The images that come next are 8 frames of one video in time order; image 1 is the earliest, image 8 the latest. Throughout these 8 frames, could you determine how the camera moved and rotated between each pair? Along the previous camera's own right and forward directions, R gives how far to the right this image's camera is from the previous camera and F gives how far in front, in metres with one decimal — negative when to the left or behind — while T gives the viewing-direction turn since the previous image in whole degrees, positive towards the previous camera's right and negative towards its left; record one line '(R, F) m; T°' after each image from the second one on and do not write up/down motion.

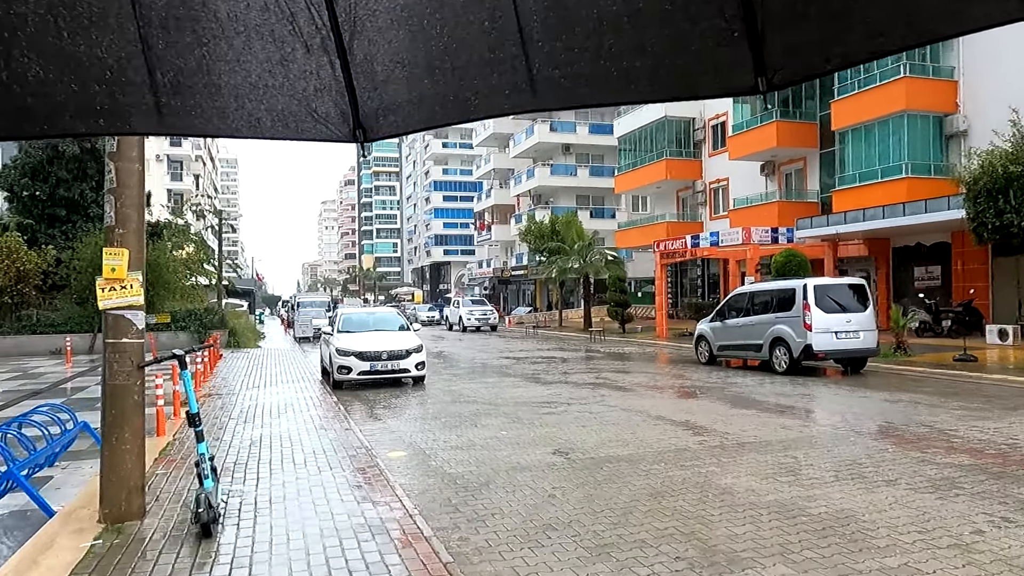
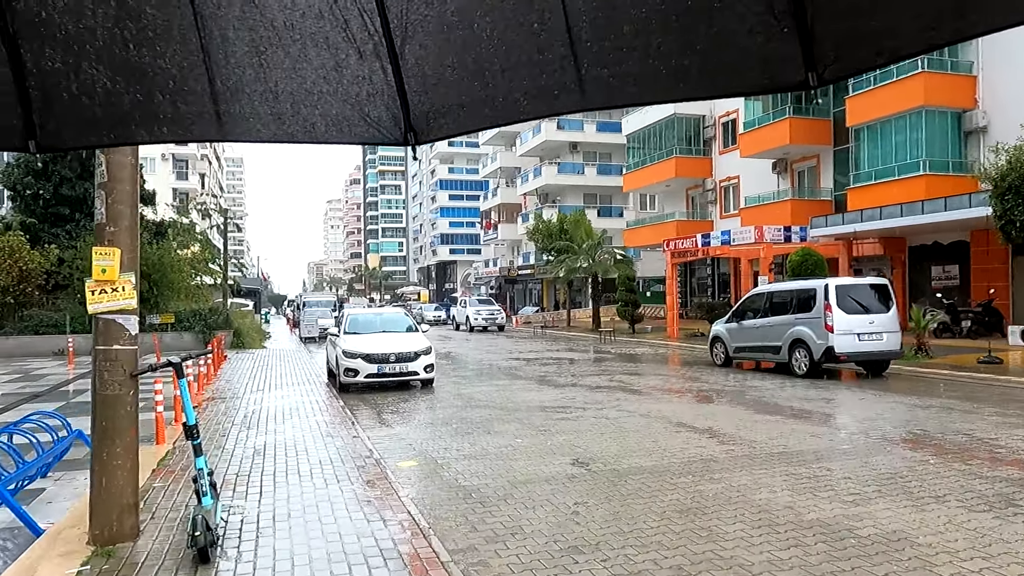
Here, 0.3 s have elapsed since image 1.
(-0.1, +0.4) m; 0°
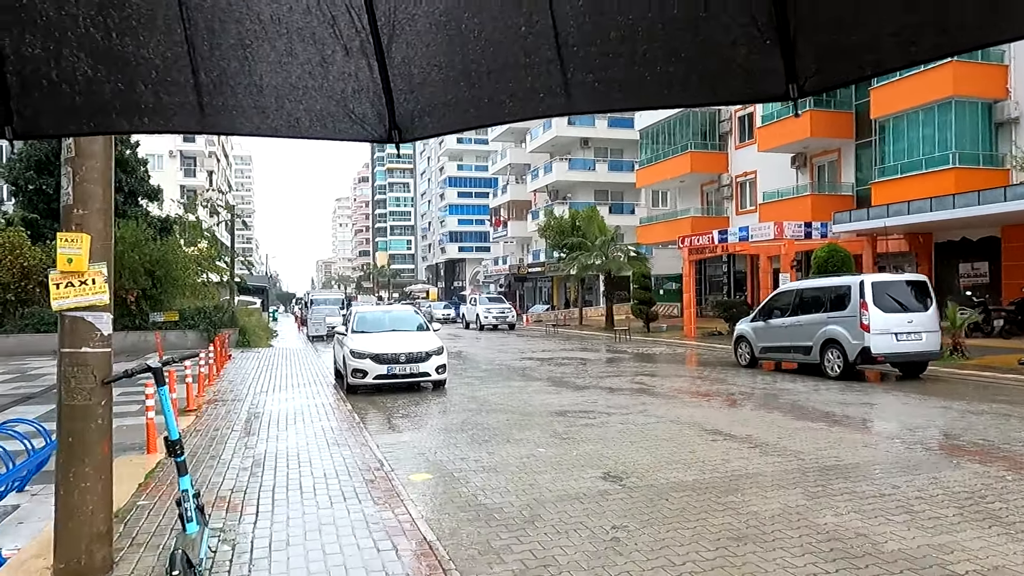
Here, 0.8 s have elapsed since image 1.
(-0.2, +0.8) m; -1°
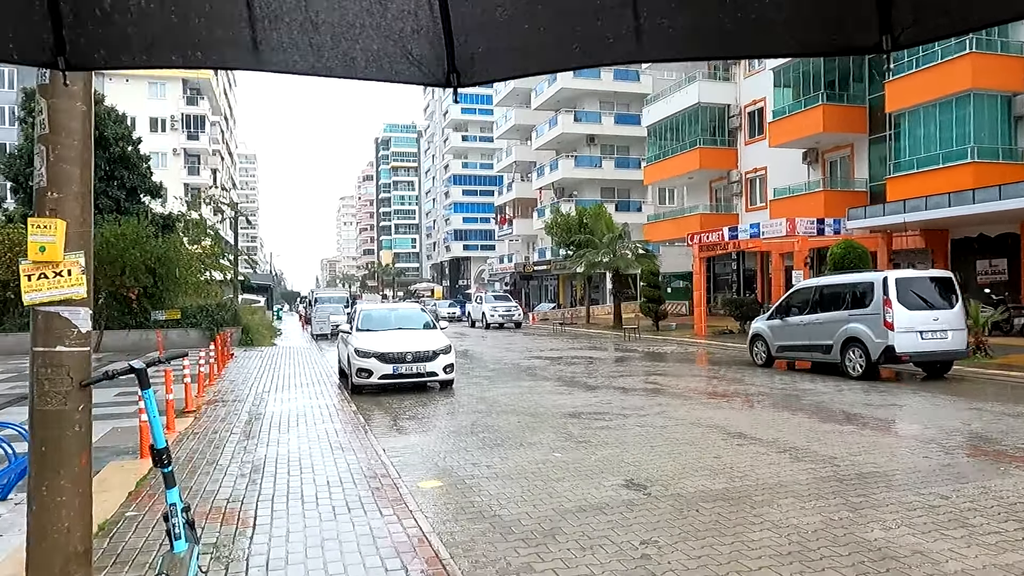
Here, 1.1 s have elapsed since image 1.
(-0.1, +0.5) m; 0°
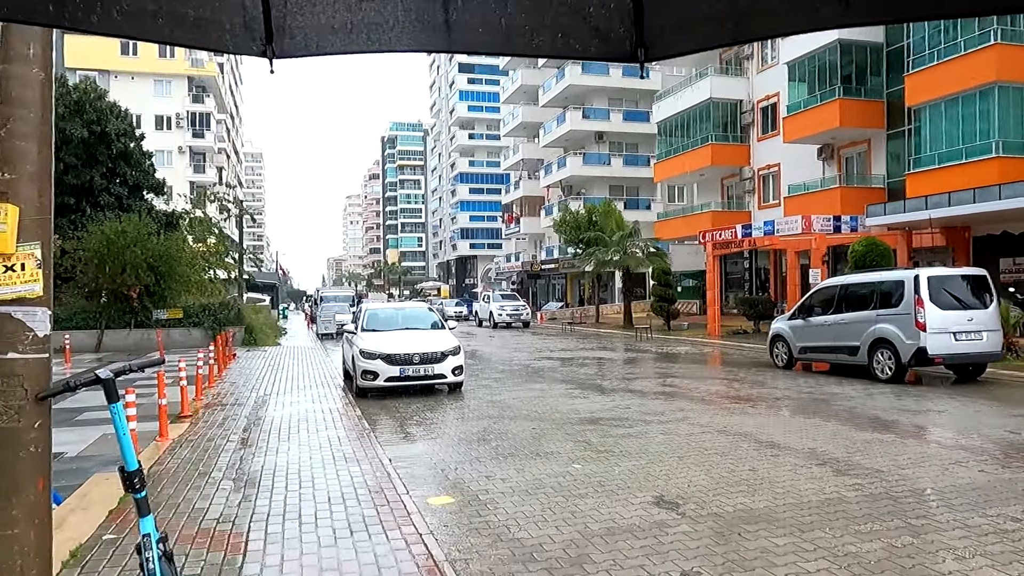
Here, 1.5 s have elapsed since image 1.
(-0.1, +0.6) m; 0°
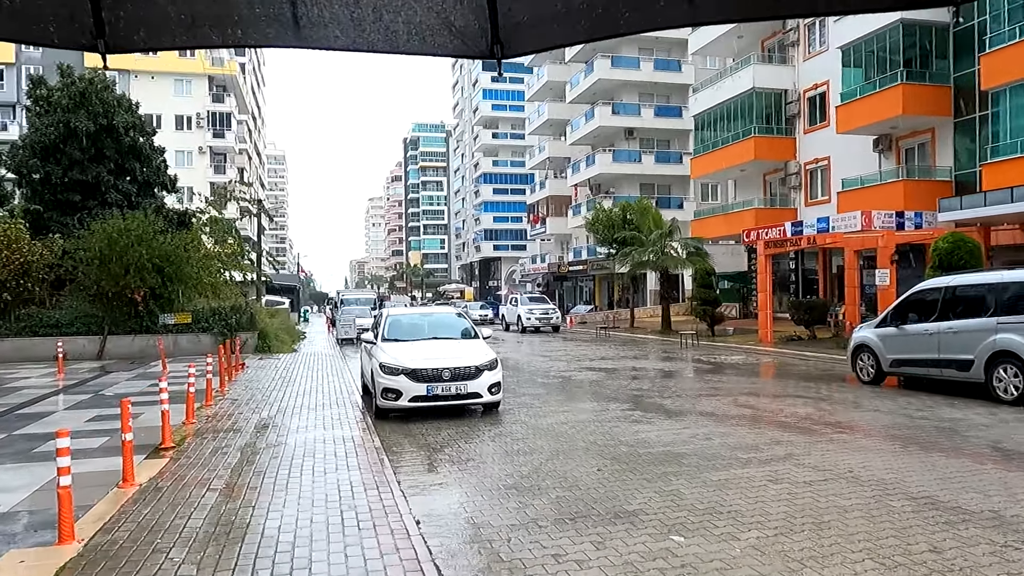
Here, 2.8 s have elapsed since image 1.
(-0.4, +2.0) m; -2°
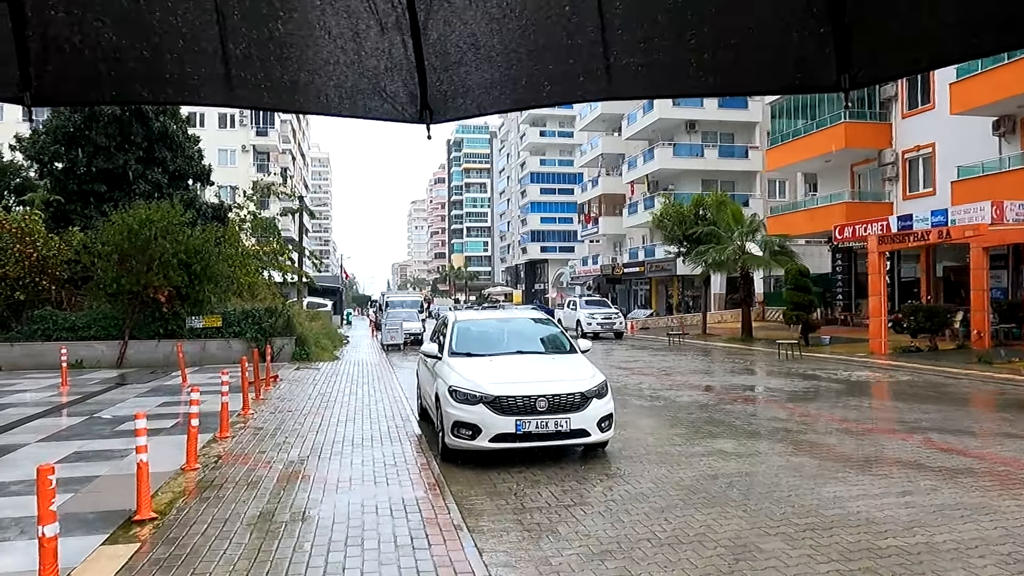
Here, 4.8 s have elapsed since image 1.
(-0.8, +3.0) m; -3°
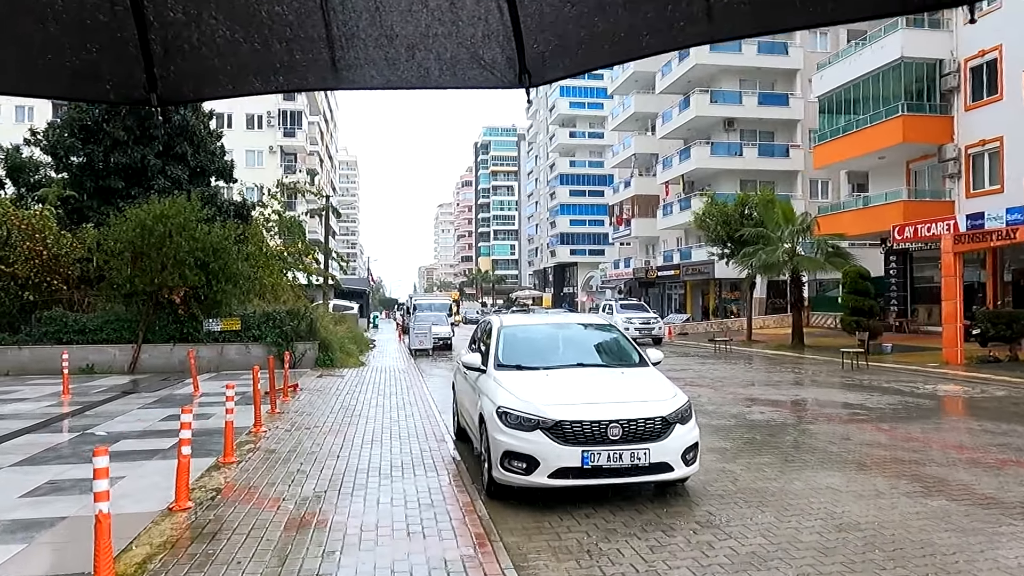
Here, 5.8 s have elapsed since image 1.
(-0.3, +1.5) m; -2°
